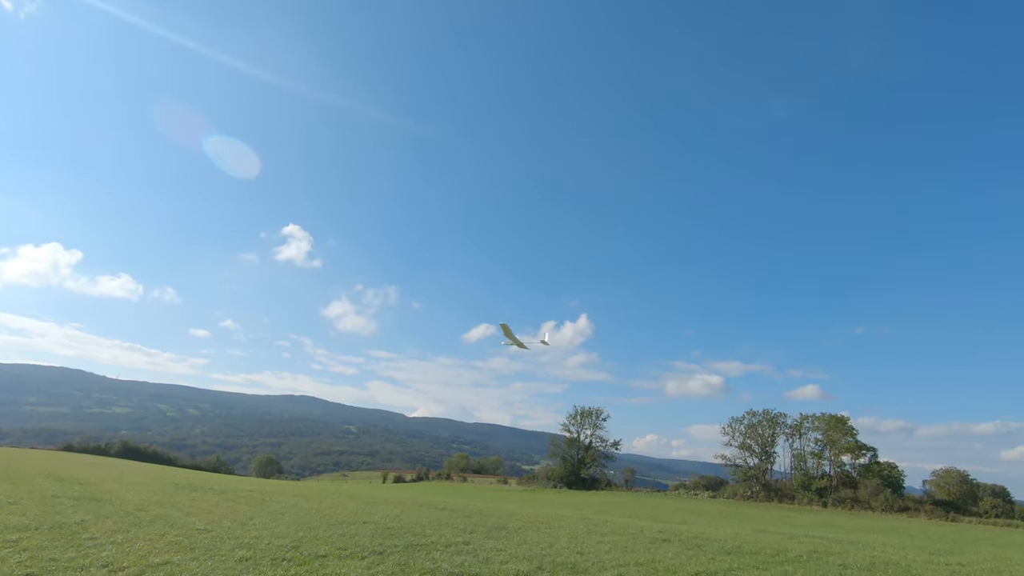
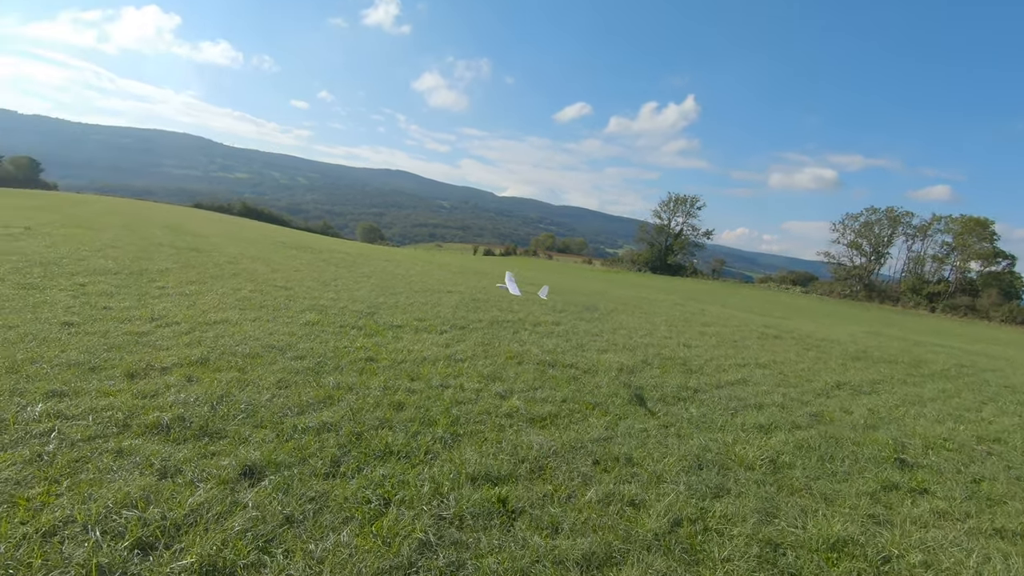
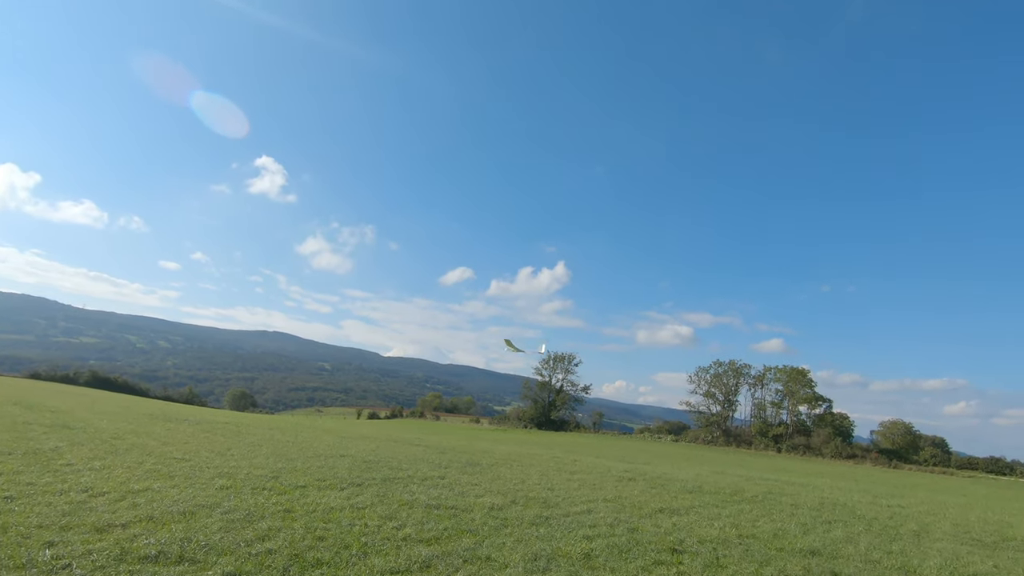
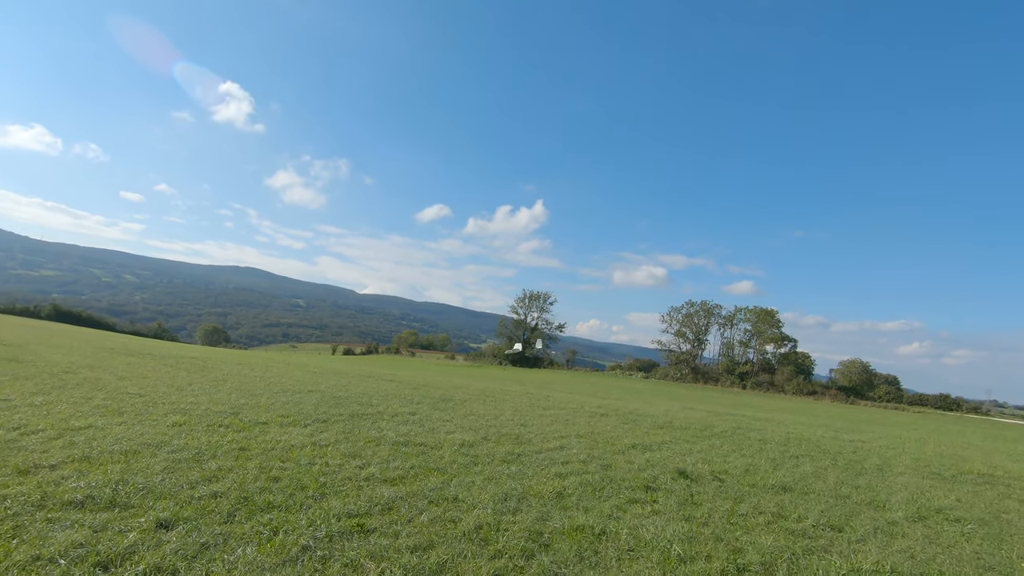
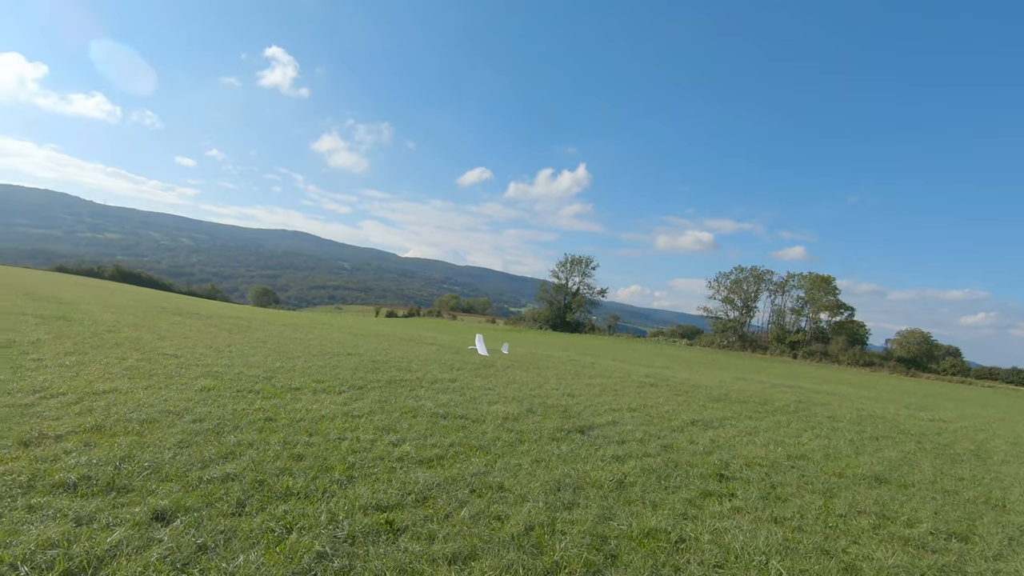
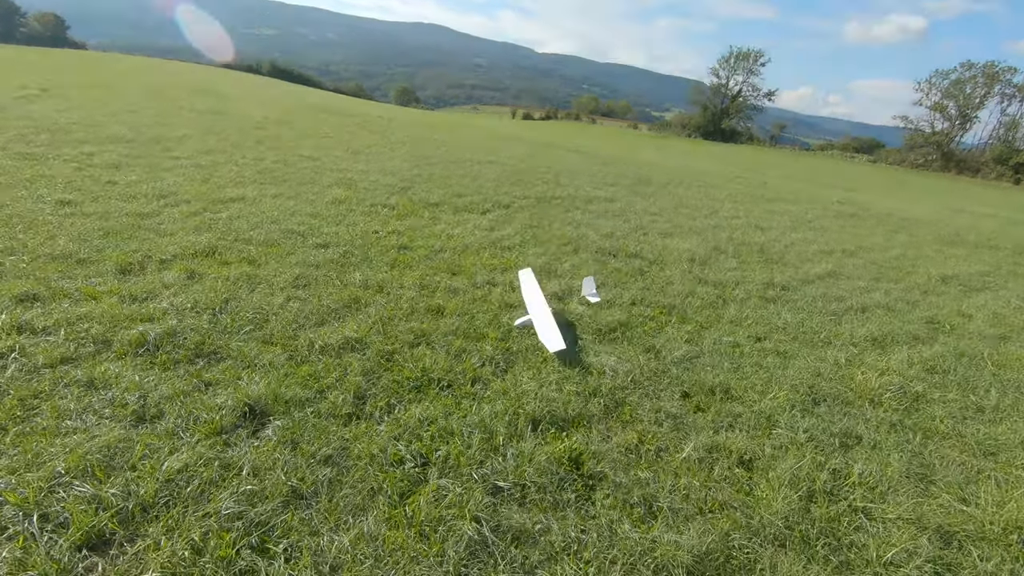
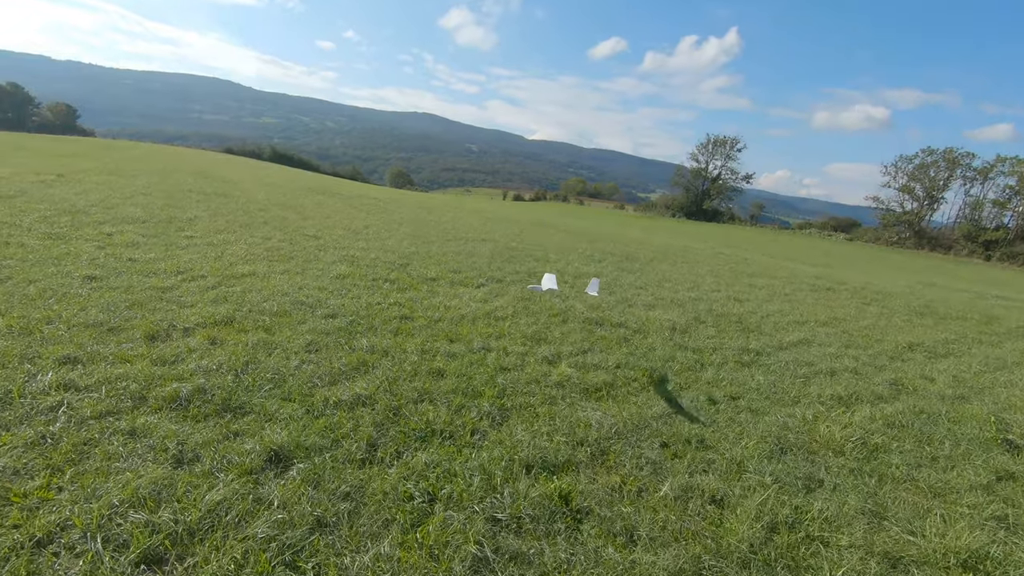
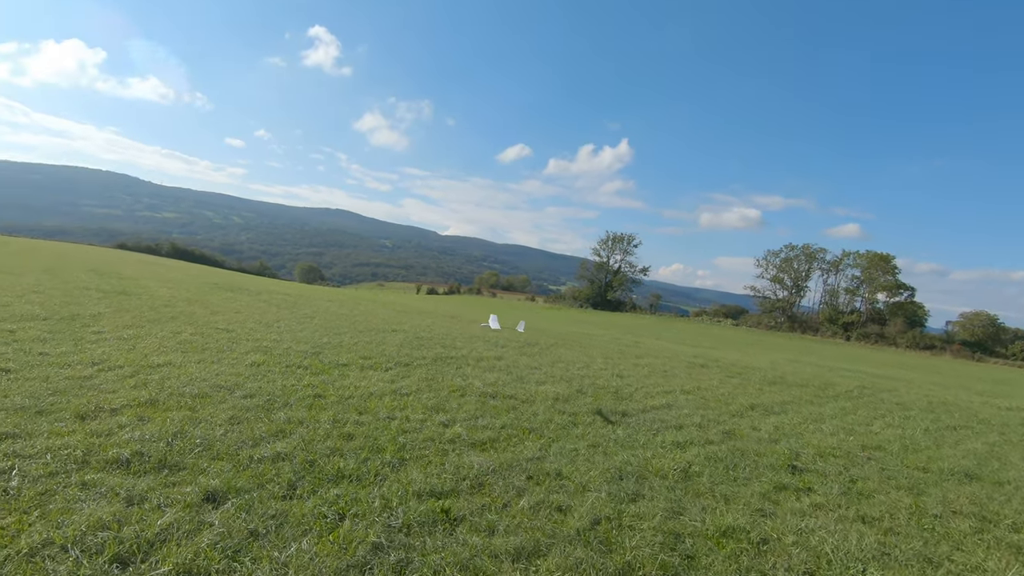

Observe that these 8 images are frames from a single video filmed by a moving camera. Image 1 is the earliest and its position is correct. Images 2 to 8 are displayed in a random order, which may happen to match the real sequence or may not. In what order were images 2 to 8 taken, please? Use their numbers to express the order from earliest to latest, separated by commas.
3, 4, 5, 8, 2, 7, 6
